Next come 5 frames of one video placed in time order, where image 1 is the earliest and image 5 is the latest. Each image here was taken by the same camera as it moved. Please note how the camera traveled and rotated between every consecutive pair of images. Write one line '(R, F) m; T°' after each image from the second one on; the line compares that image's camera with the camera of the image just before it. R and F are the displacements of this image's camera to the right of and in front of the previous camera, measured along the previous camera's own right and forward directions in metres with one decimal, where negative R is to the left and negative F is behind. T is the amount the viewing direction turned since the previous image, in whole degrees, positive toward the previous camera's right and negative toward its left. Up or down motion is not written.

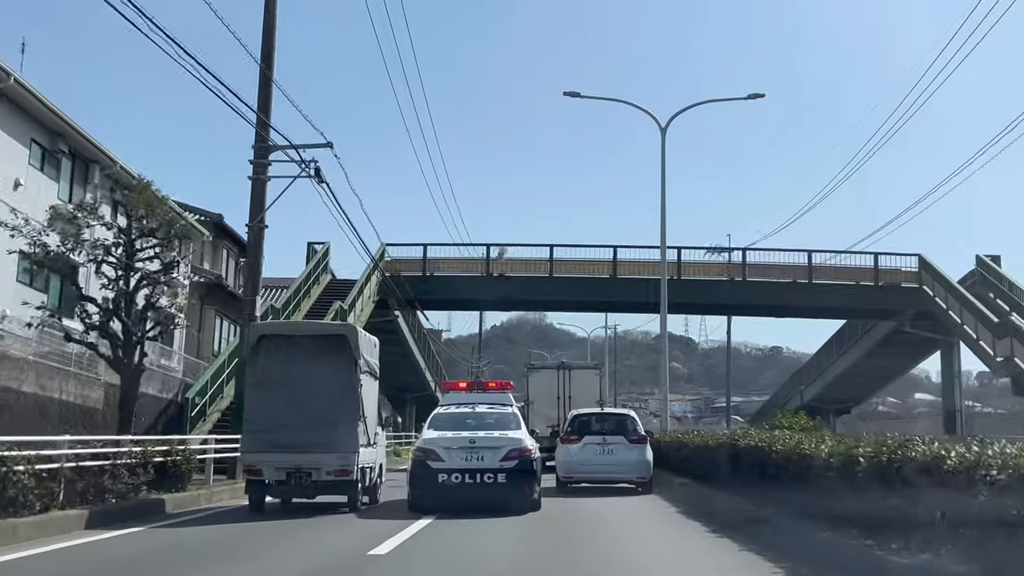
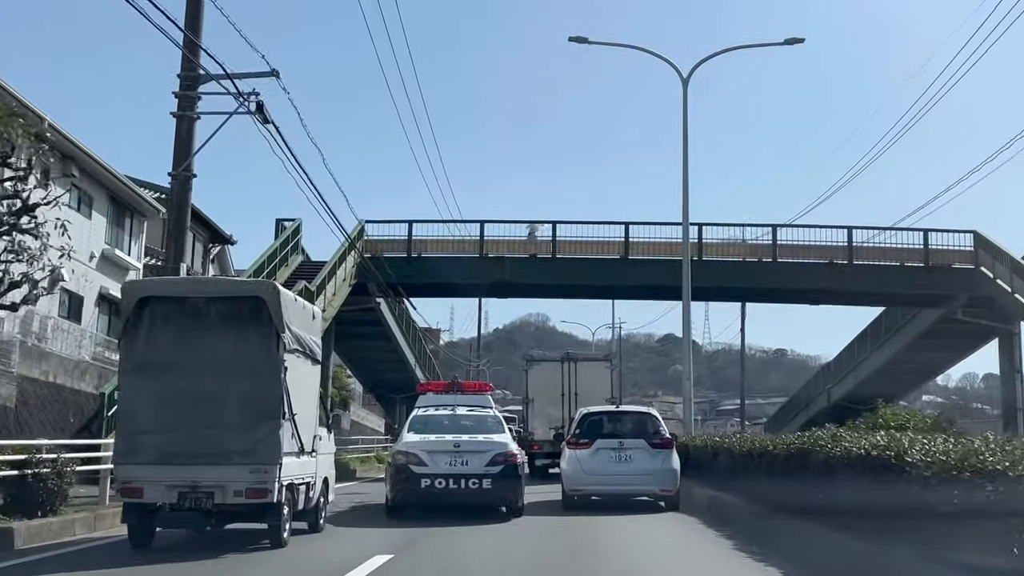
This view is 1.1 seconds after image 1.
(+0.2, +3.8) m; 0°
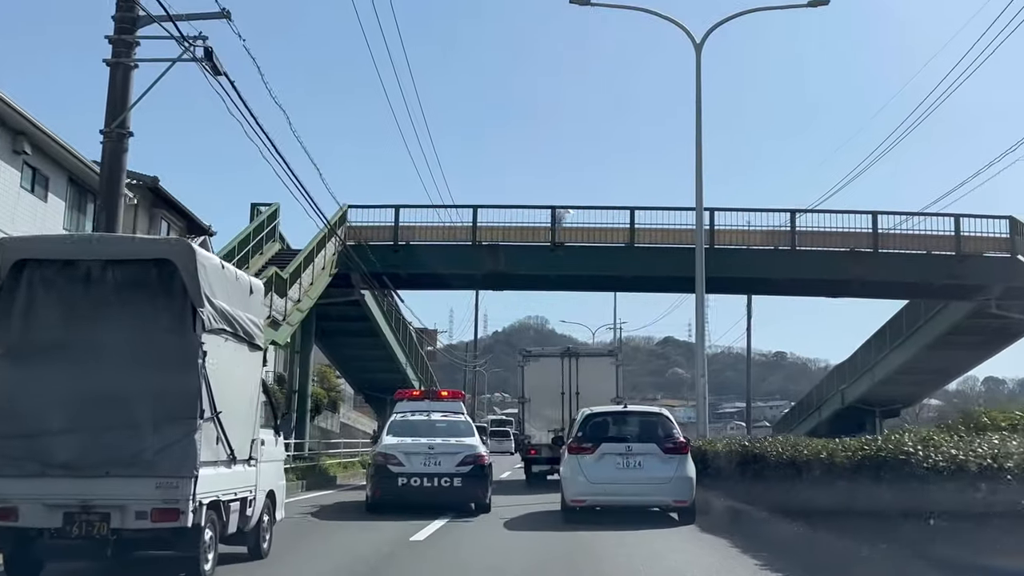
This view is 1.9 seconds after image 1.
(+0.1, +2.1) m; 0°
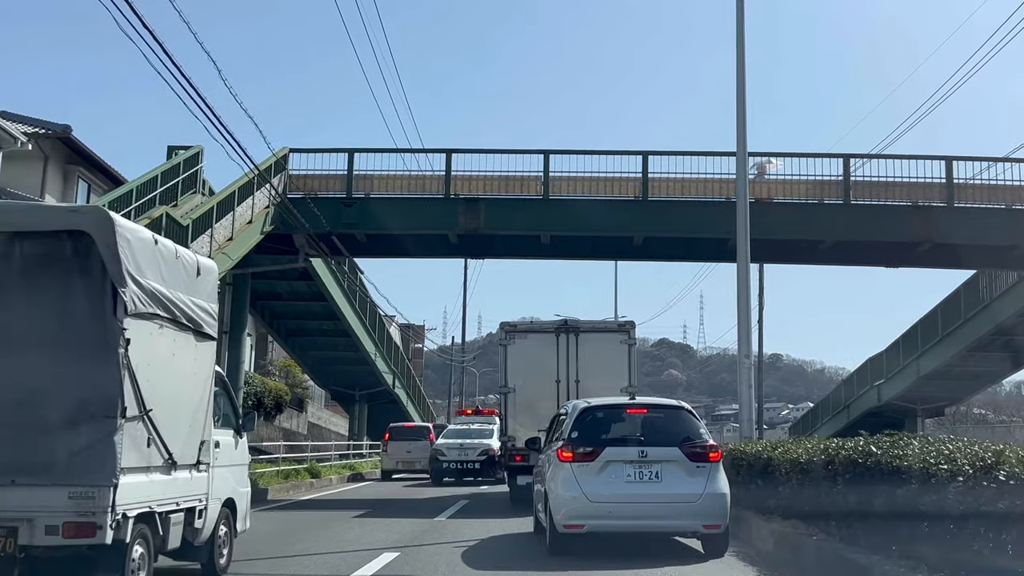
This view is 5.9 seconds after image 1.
(0.0, +1.2) m; 0°
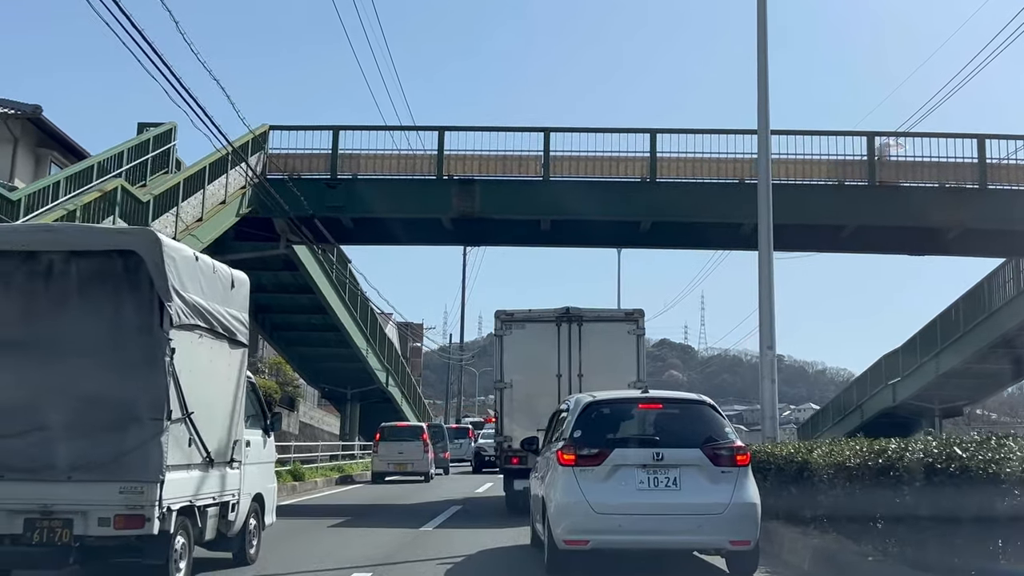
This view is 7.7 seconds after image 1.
(-0.1, -0.7) m; 0°
